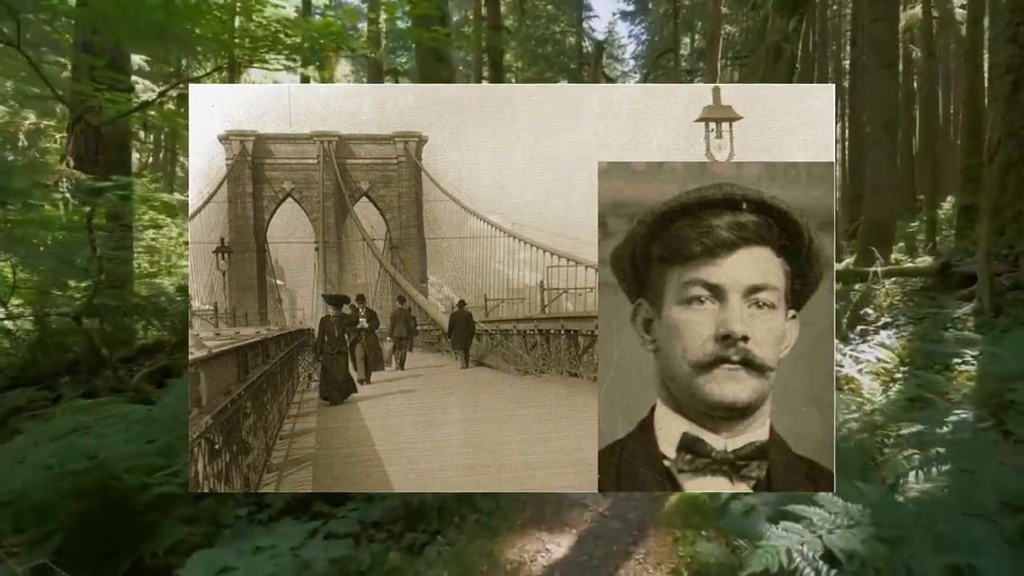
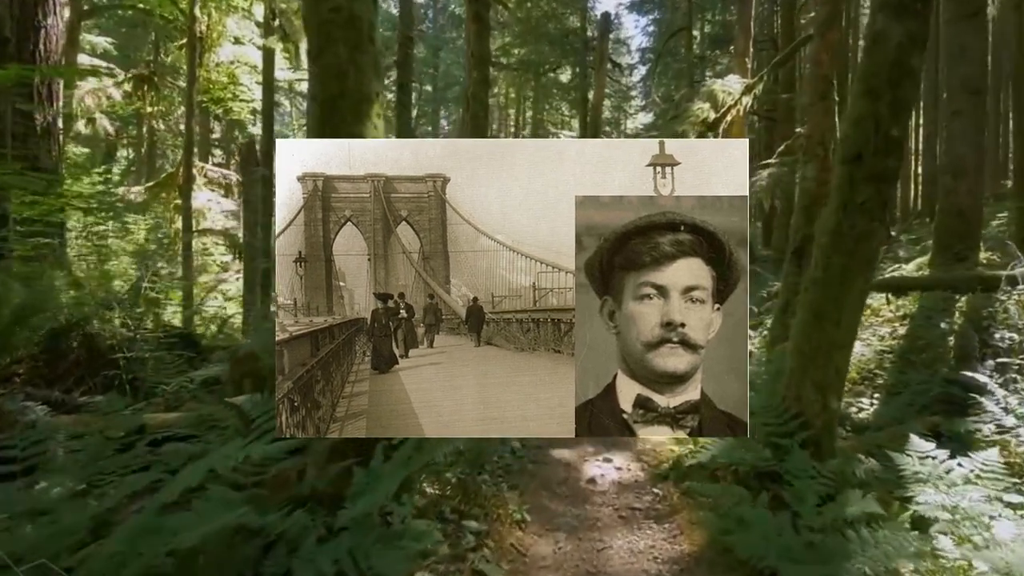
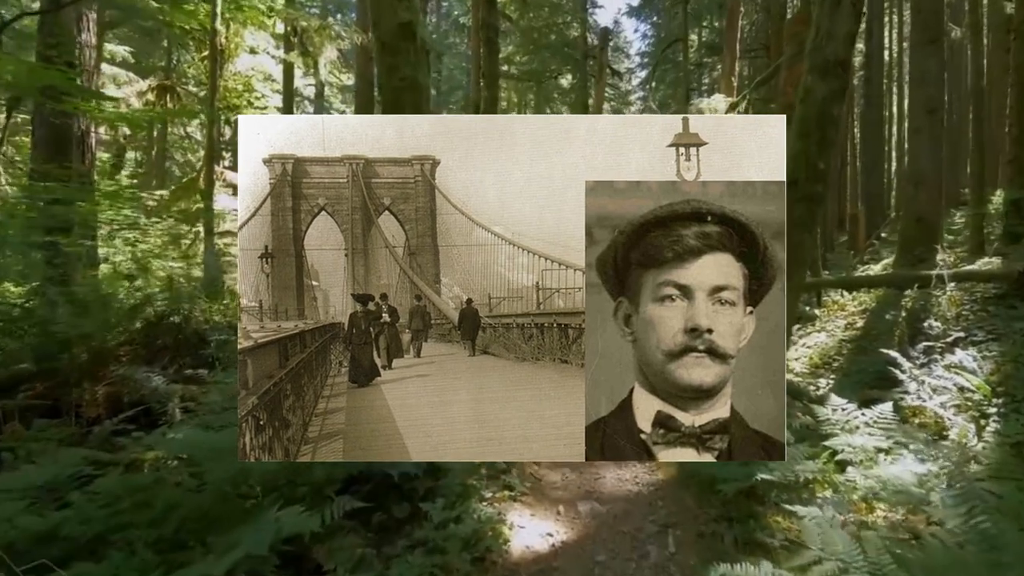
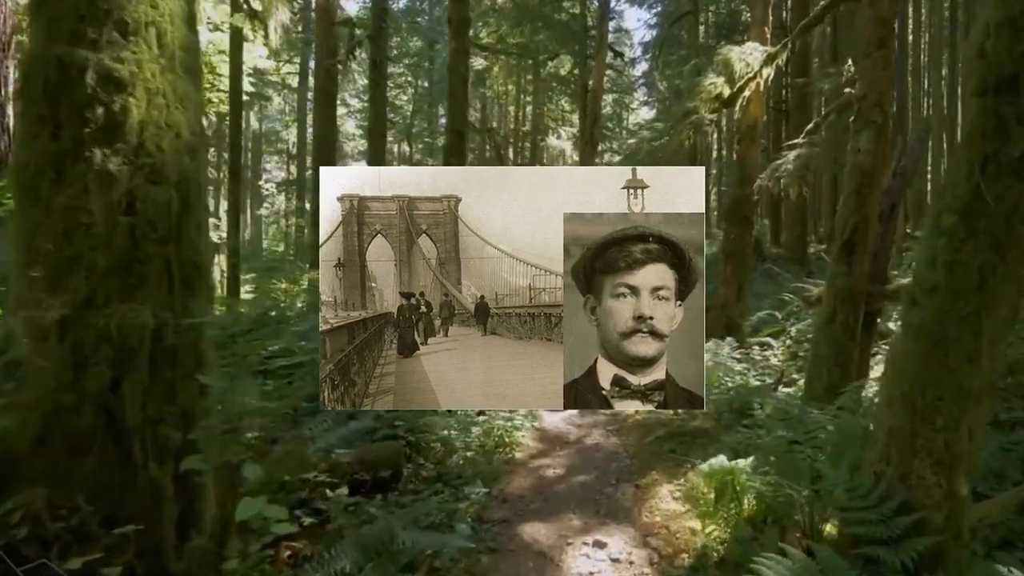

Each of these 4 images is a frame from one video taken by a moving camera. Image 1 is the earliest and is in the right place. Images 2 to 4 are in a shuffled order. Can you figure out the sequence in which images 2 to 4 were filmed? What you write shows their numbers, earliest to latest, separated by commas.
3, 2, 4
